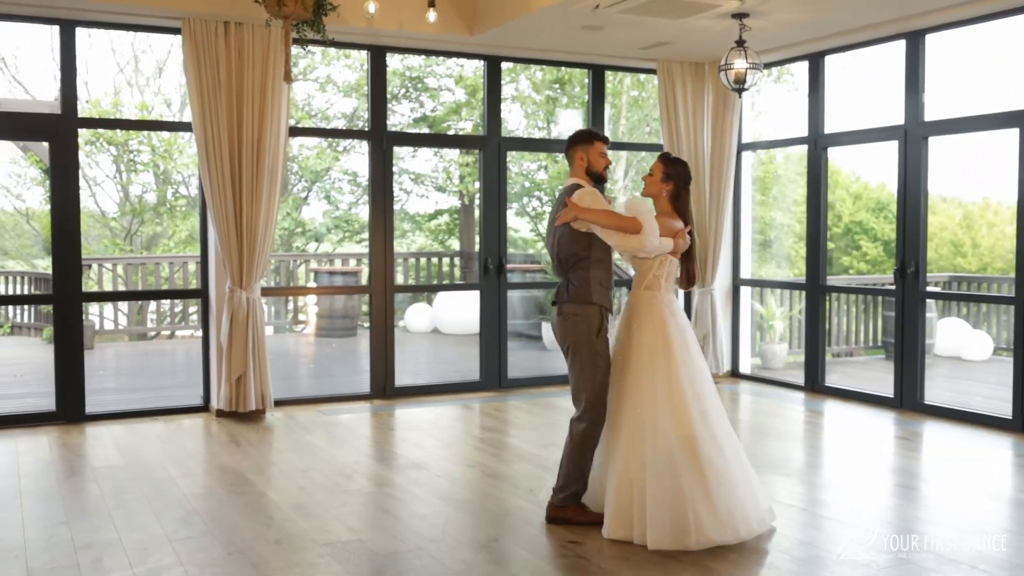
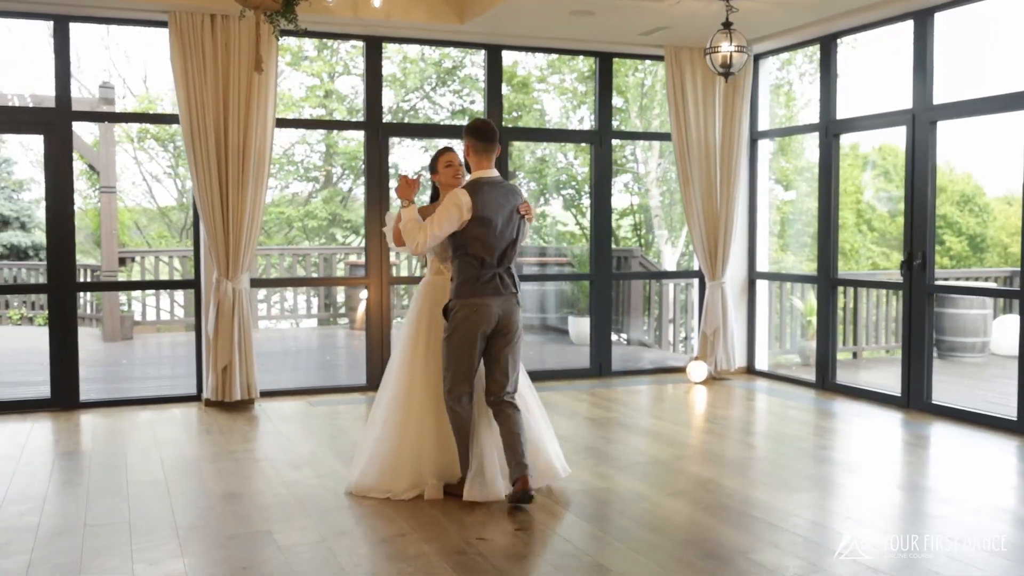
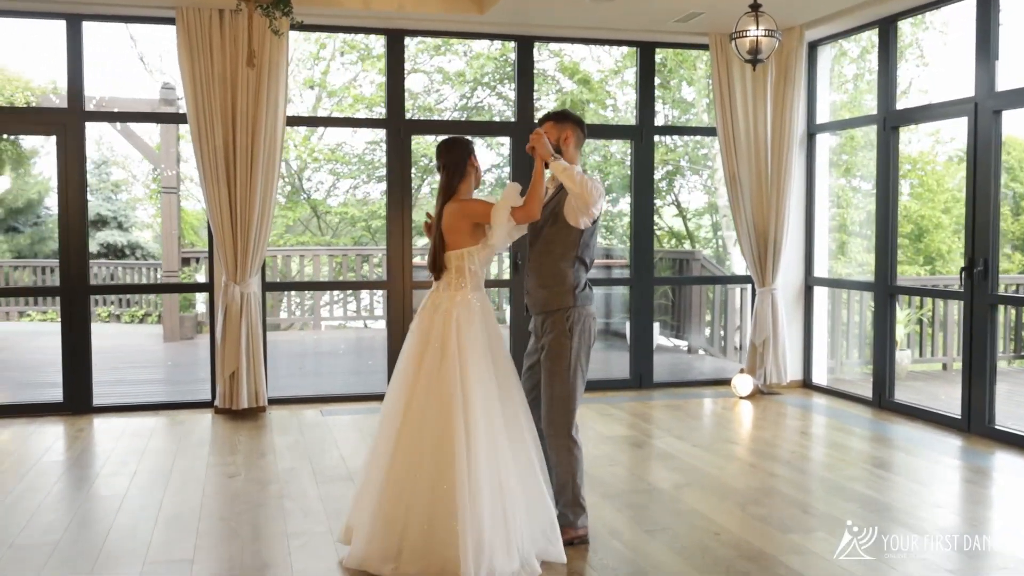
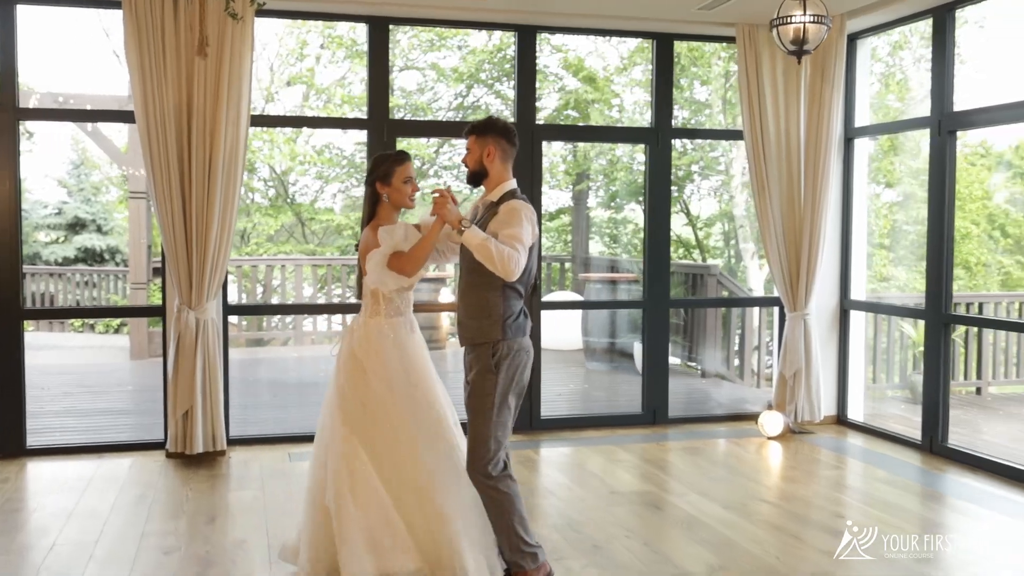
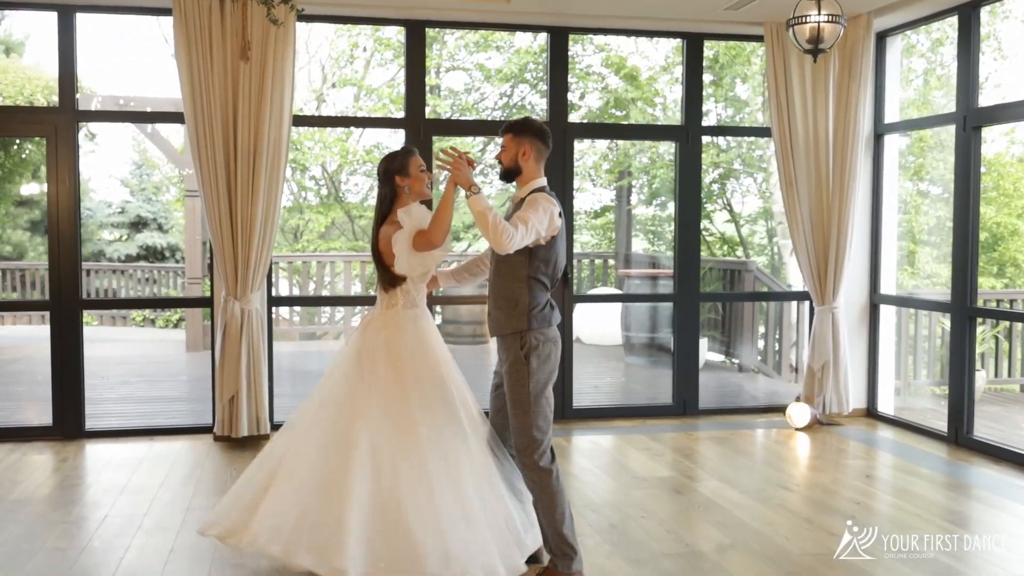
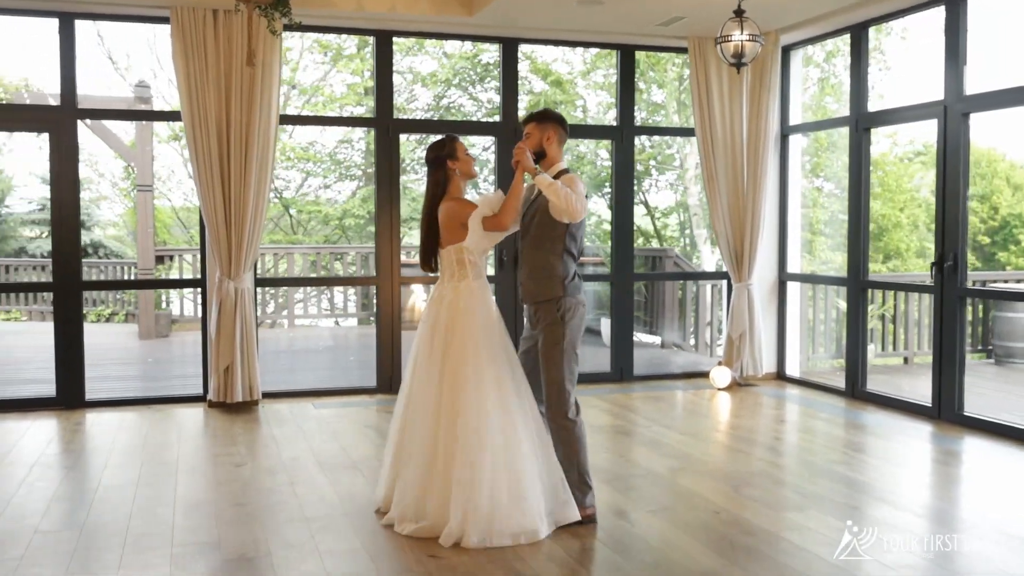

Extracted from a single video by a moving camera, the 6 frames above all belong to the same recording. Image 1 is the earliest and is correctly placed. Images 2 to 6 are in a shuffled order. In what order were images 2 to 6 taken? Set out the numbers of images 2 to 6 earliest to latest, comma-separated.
2, 6, 3, 5, 4
